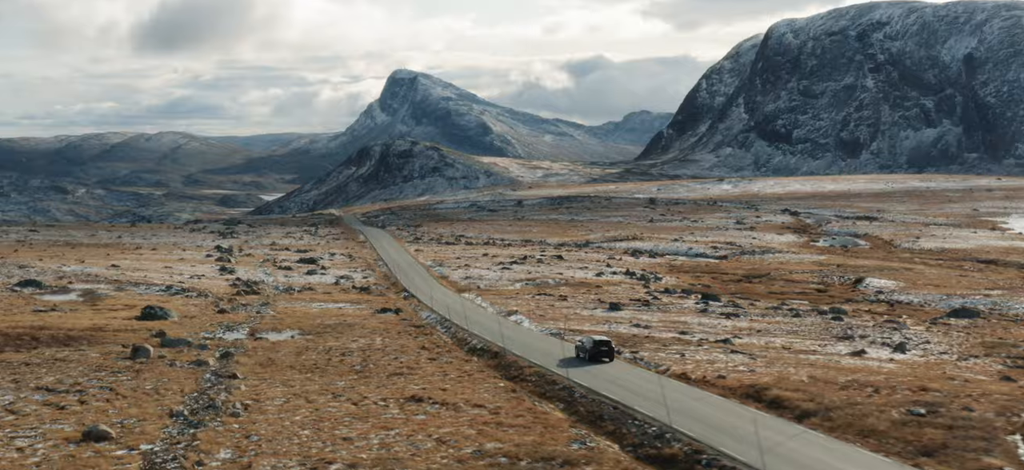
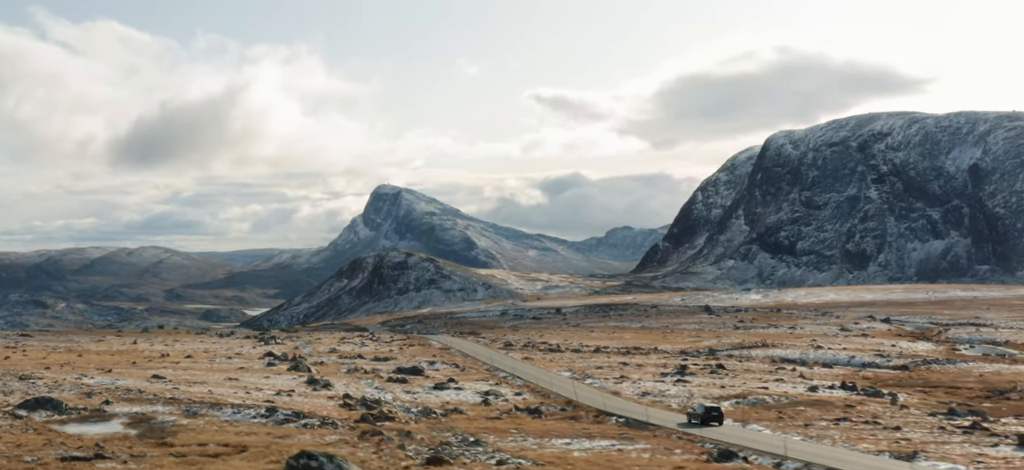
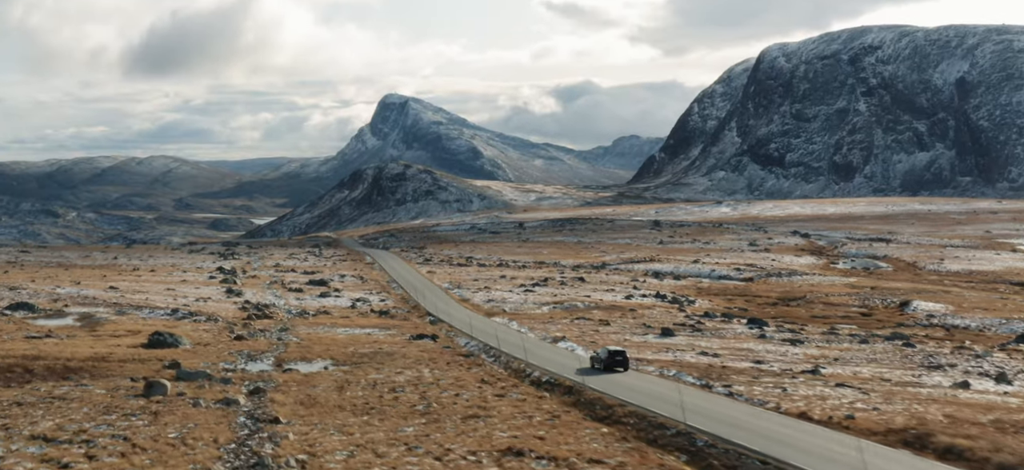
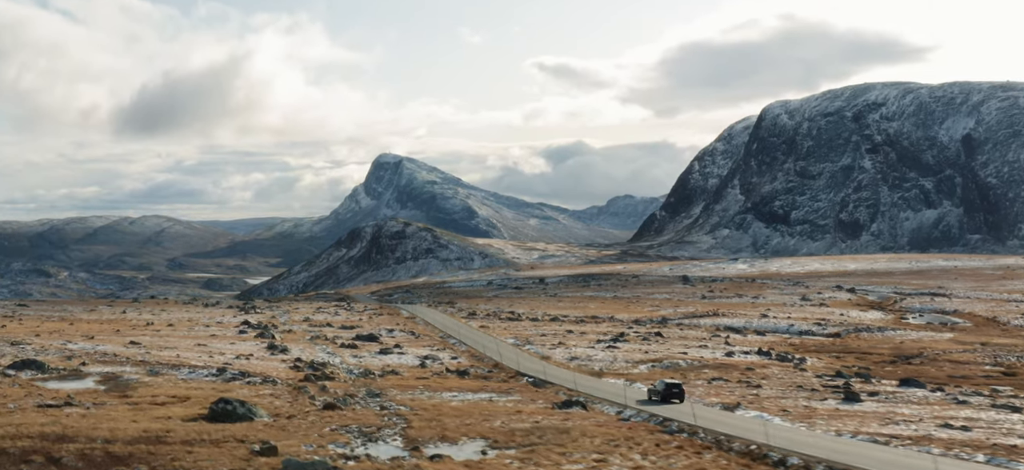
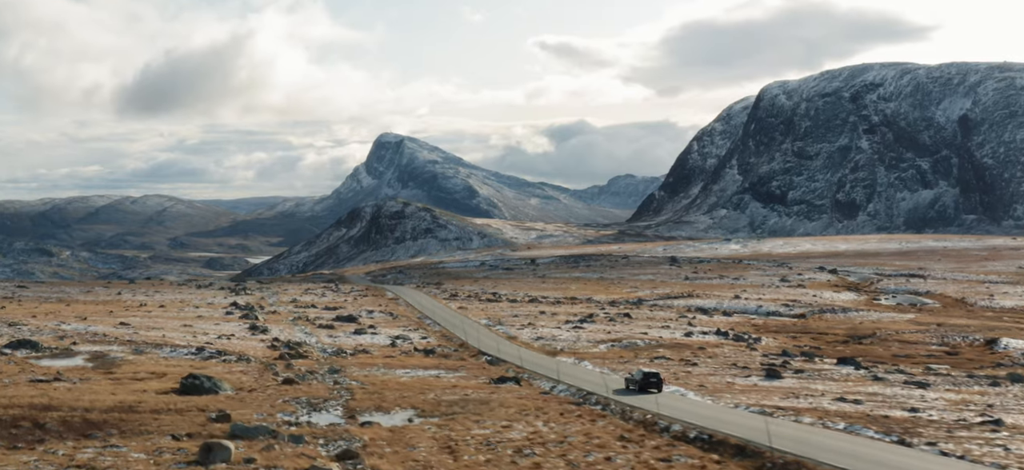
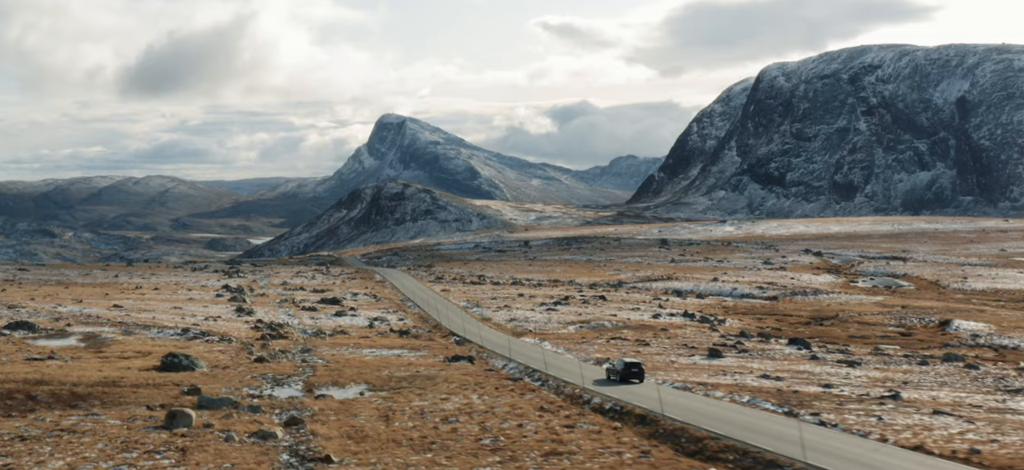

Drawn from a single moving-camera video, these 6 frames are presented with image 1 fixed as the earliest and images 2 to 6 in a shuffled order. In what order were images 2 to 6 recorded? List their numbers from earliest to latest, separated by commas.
3, 6, 5, 4, 2
